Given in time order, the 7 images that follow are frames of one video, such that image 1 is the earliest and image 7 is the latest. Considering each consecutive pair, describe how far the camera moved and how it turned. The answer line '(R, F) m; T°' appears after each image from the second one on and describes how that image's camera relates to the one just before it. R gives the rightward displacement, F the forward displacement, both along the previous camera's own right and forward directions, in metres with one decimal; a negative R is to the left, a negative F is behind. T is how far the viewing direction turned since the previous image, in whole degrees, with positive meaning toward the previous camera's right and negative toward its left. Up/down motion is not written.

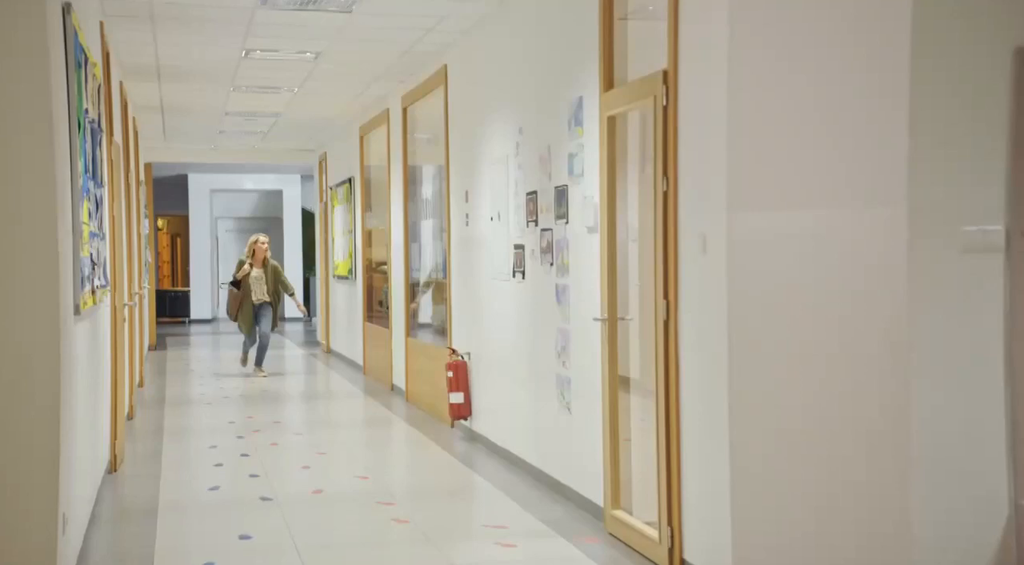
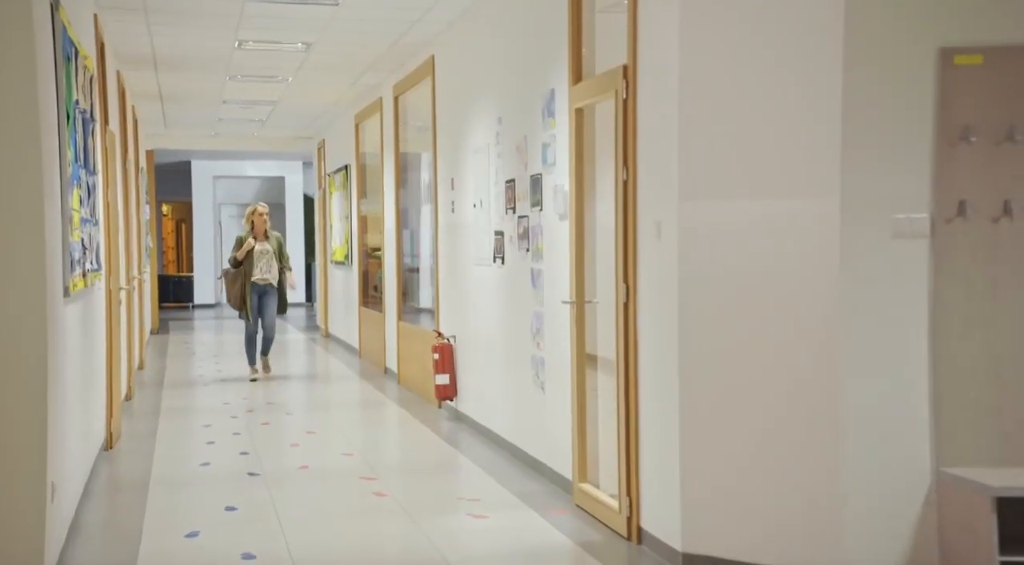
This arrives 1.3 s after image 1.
(+0.2, -0.3) m; 0°
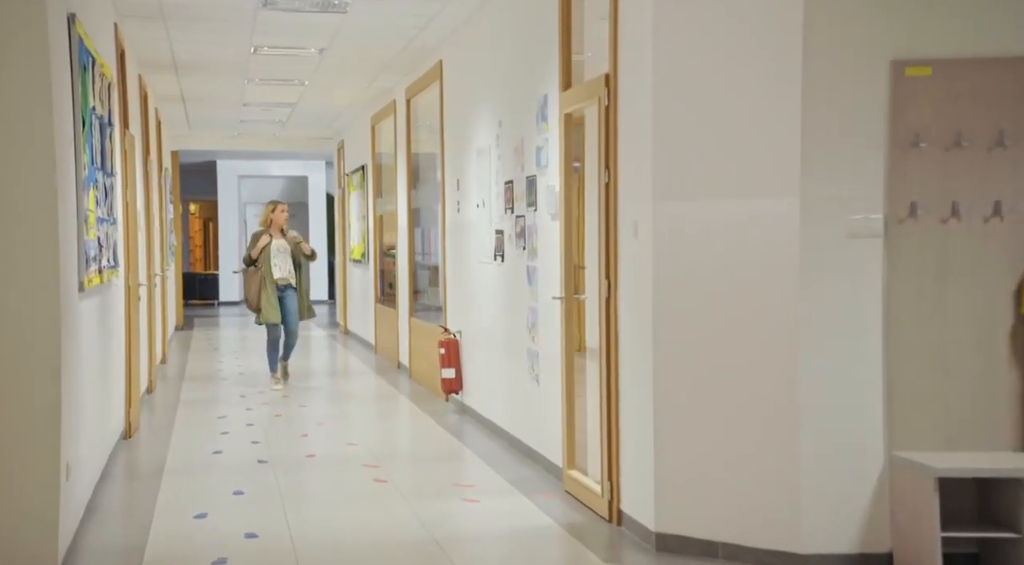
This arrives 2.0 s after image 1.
(+0.2, -0.3) m; -1°
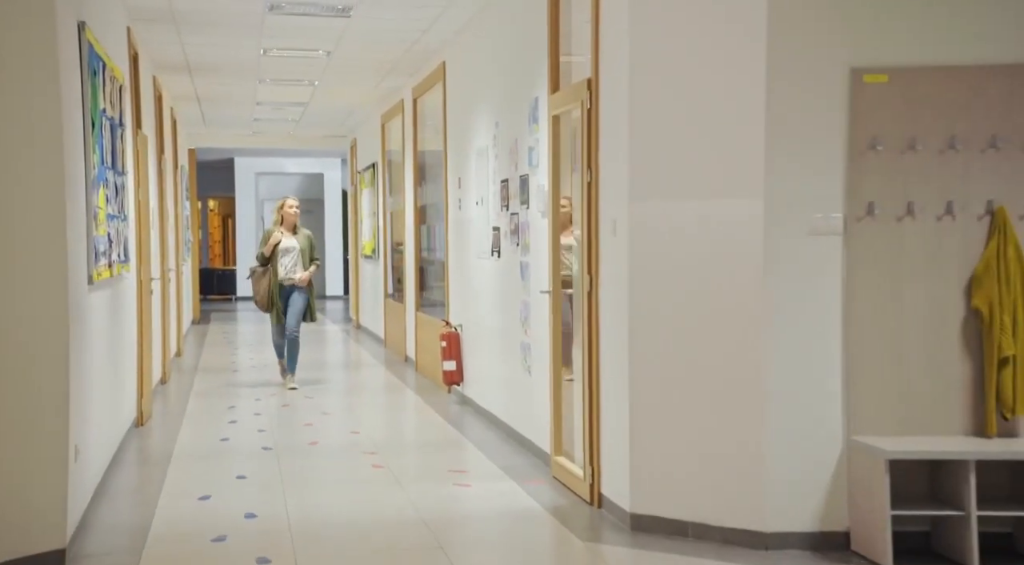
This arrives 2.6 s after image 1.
(+0.2, -0.3) m; -1°
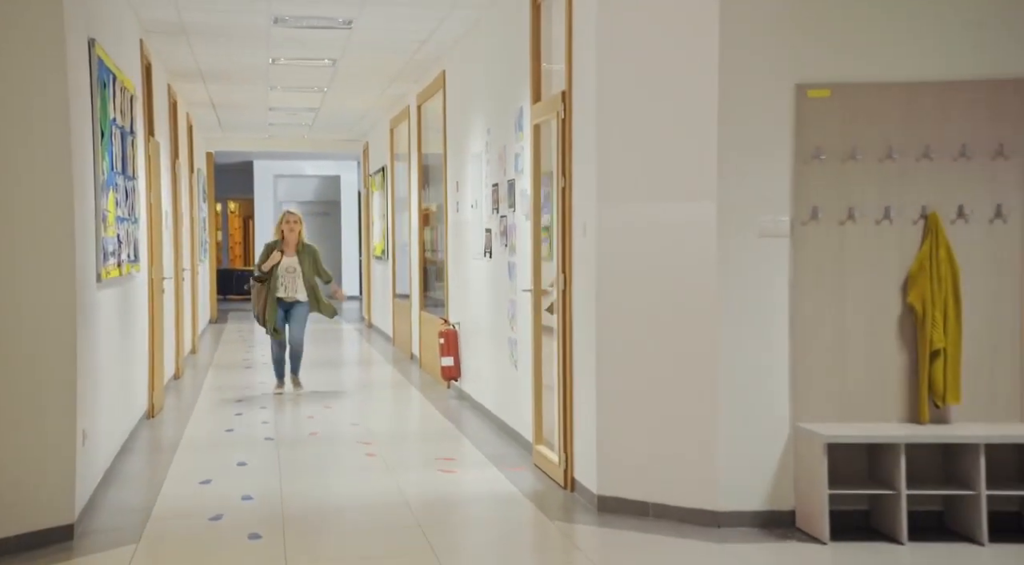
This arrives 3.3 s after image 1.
(+0.2, -0.4) m; -1°
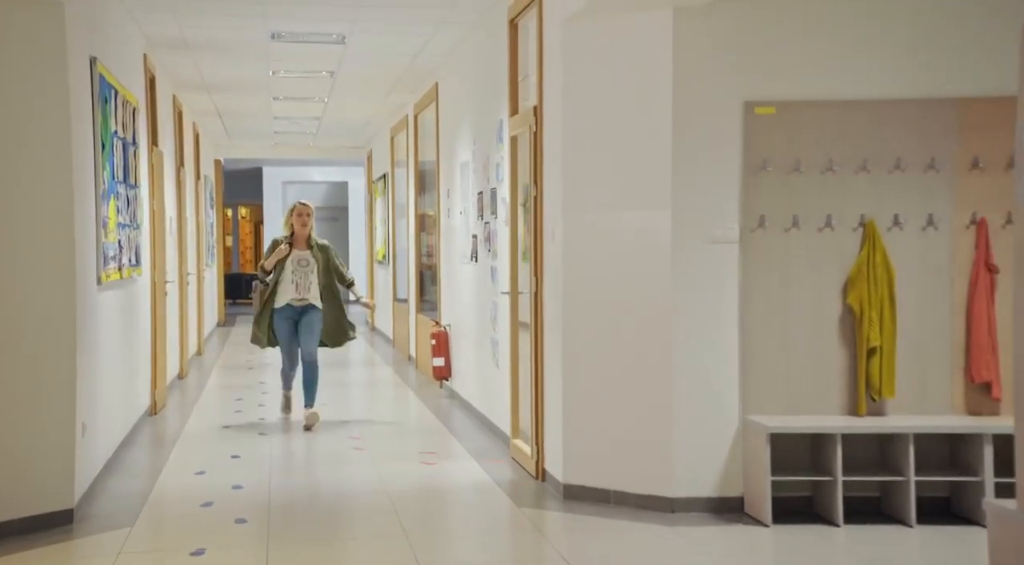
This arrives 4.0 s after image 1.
(+0.2, -0.4) m; -1°
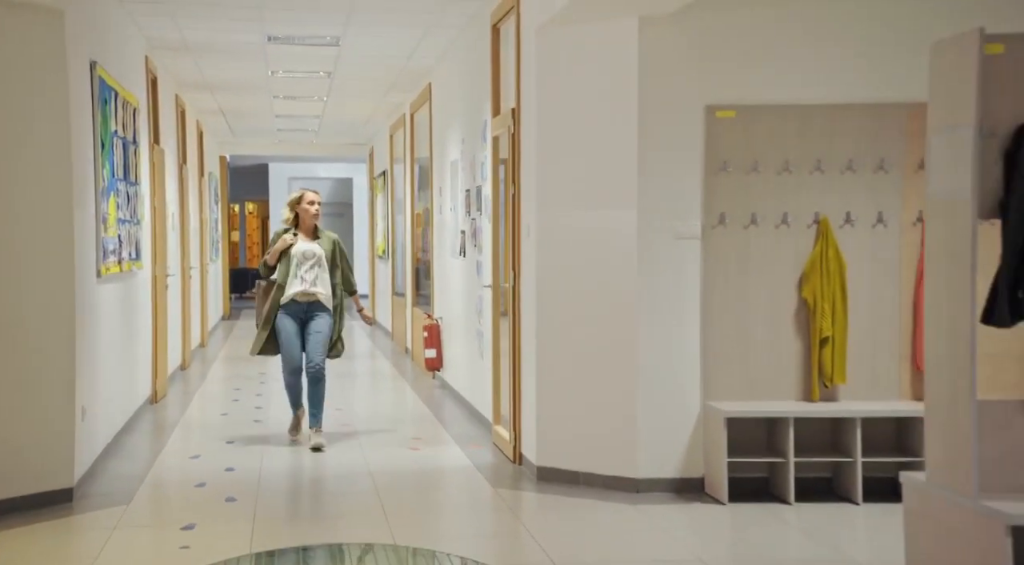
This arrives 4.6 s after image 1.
(+0.2, -0.3) m; 0°
